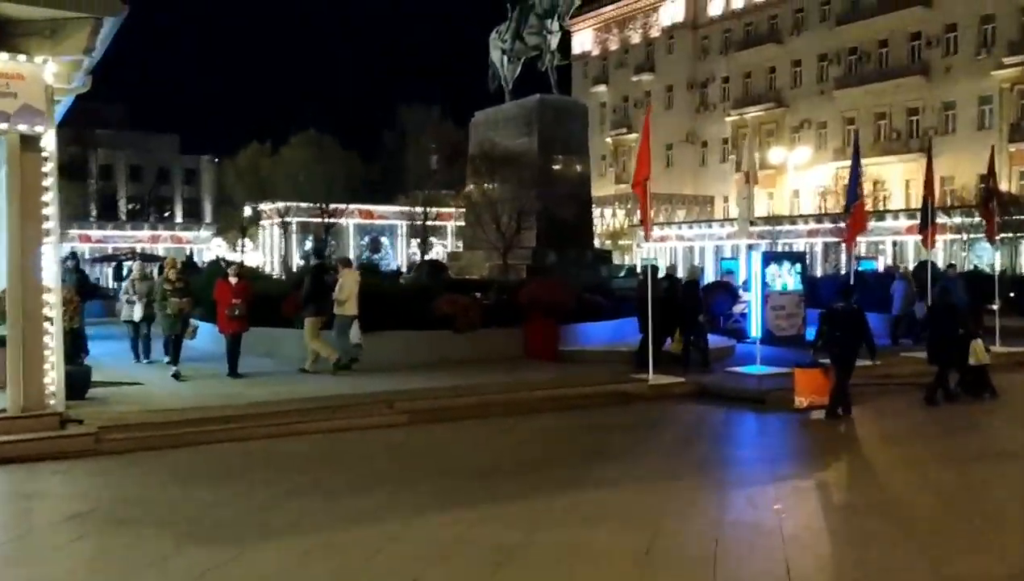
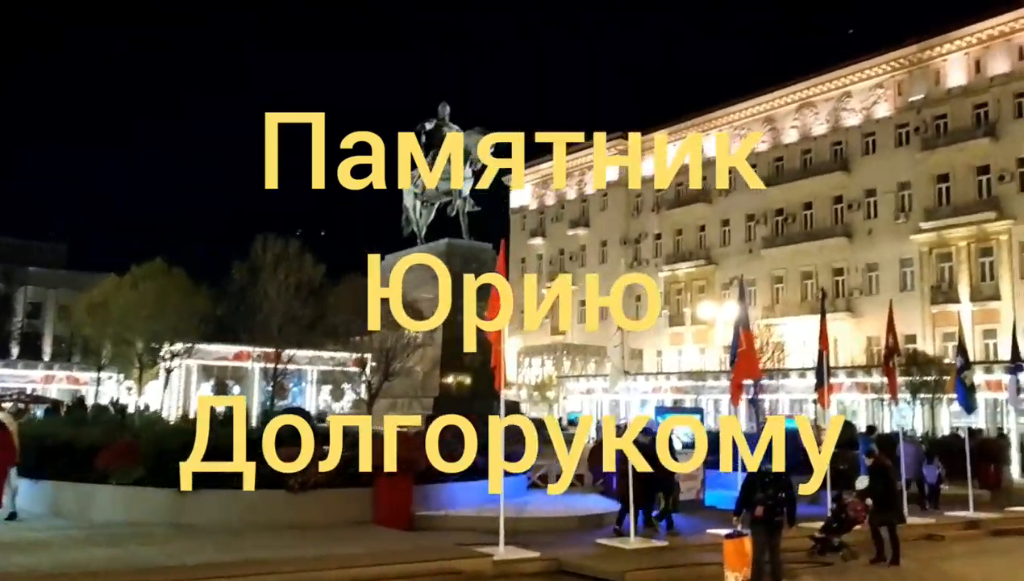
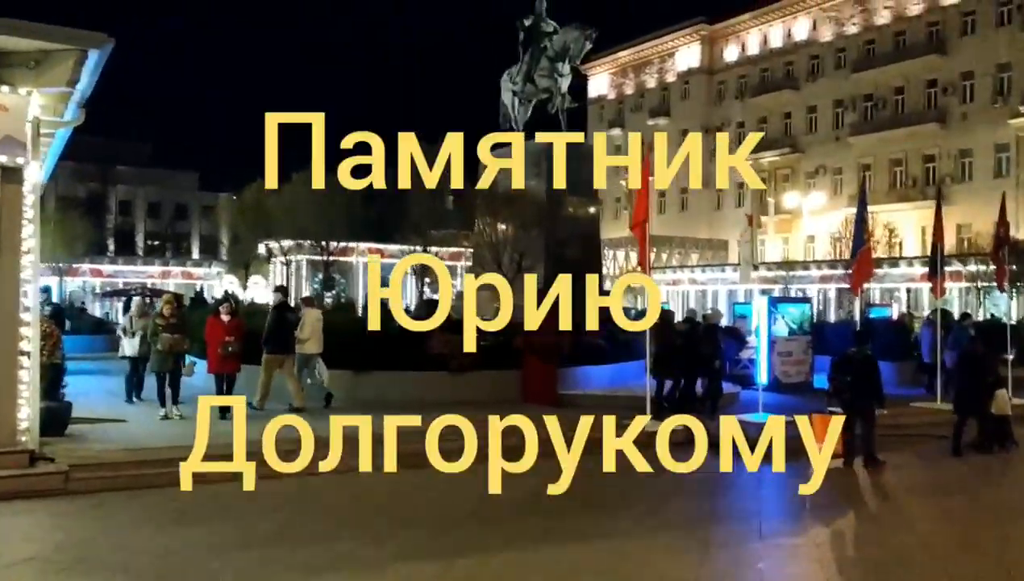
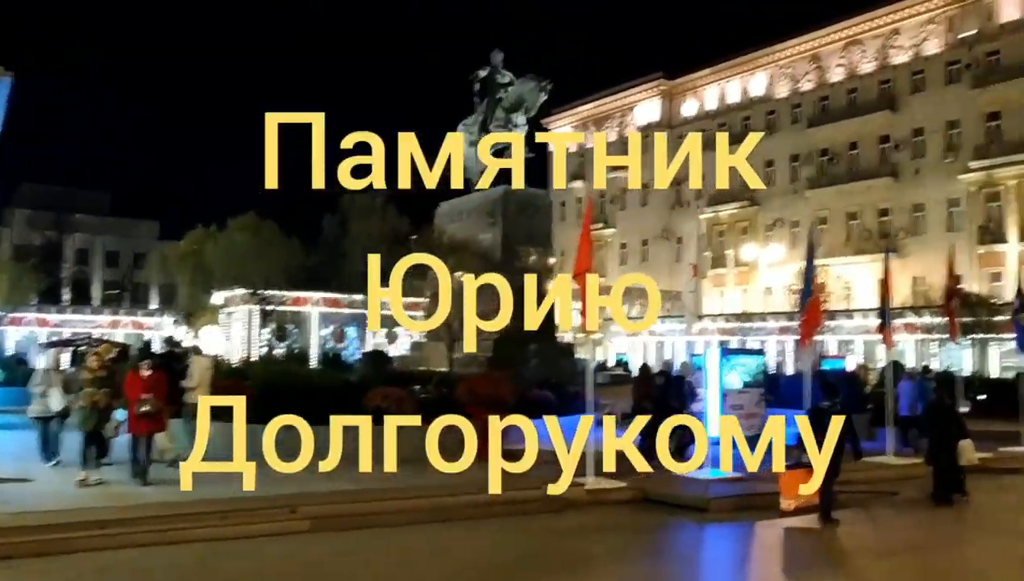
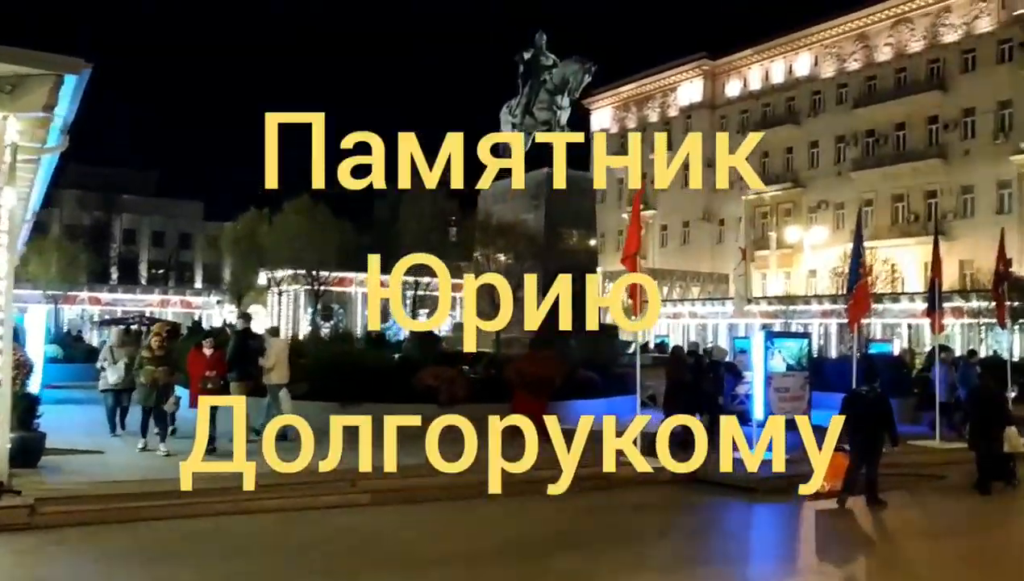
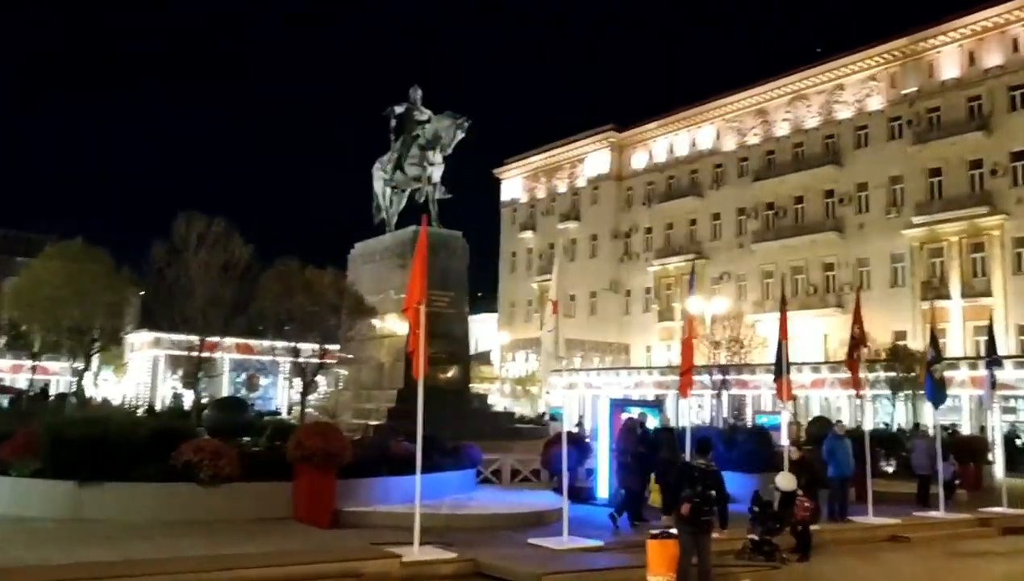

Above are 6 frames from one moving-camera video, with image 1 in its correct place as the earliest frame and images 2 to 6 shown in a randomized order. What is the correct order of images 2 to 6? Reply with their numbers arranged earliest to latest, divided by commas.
3, 5, 4, 2, 6
